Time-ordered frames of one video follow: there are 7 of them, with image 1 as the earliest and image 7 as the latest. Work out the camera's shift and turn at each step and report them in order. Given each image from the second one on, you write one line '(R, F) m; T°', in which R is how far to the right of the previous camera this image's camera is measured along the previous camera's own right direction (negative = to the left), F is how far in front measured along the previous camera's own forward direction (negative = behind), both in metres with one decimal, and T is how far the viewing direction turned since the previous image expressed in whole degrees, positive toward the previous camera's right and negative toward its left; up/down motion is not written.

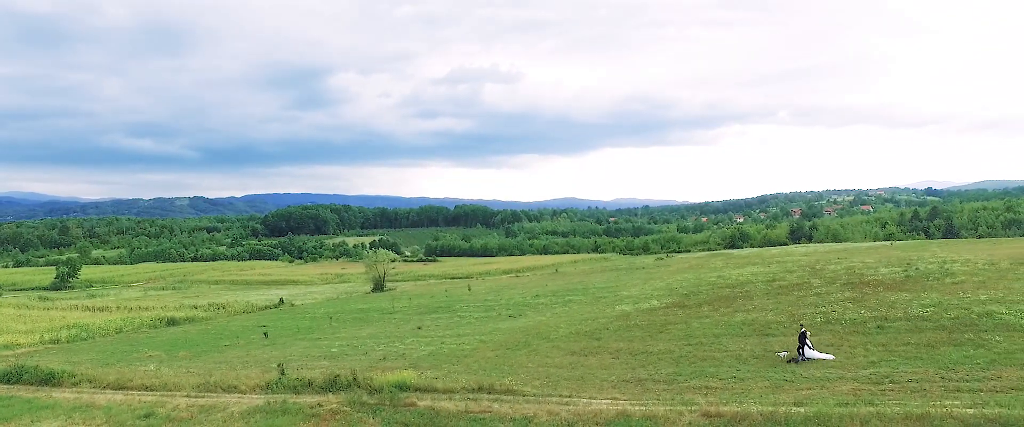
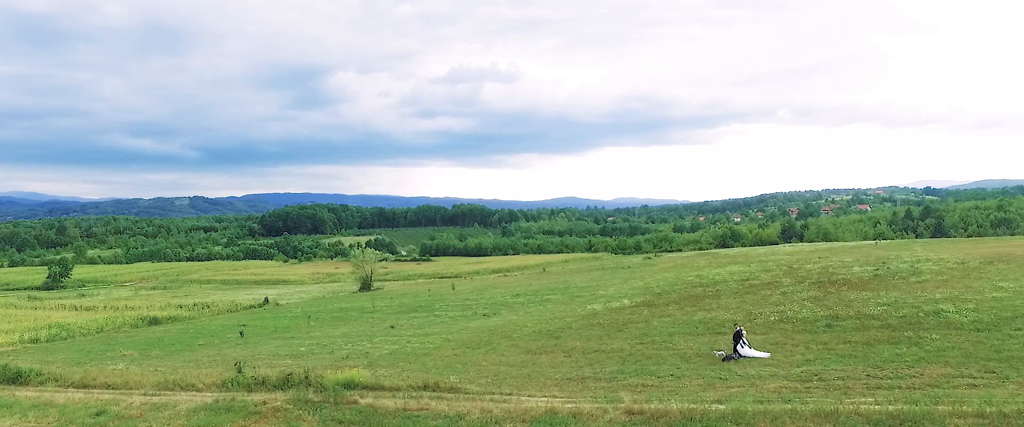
(+2.0, -0.2) m; 0°
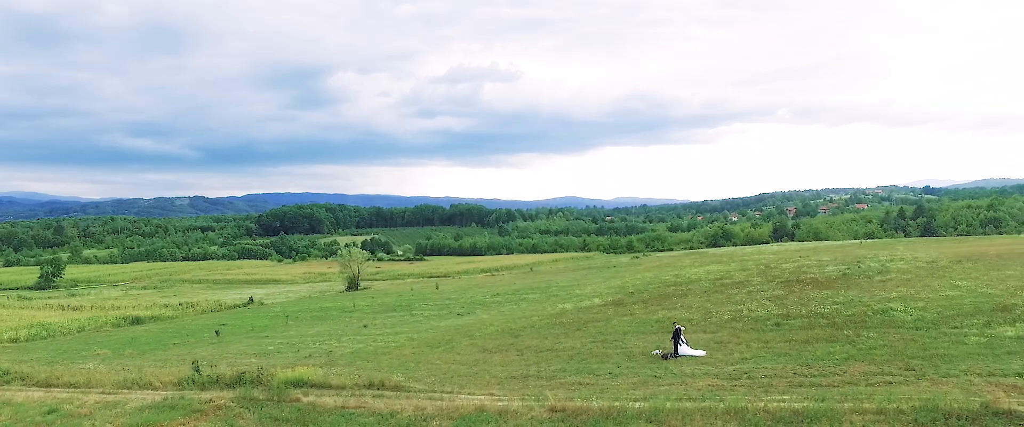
(+2.0, -0.2) m; 0°
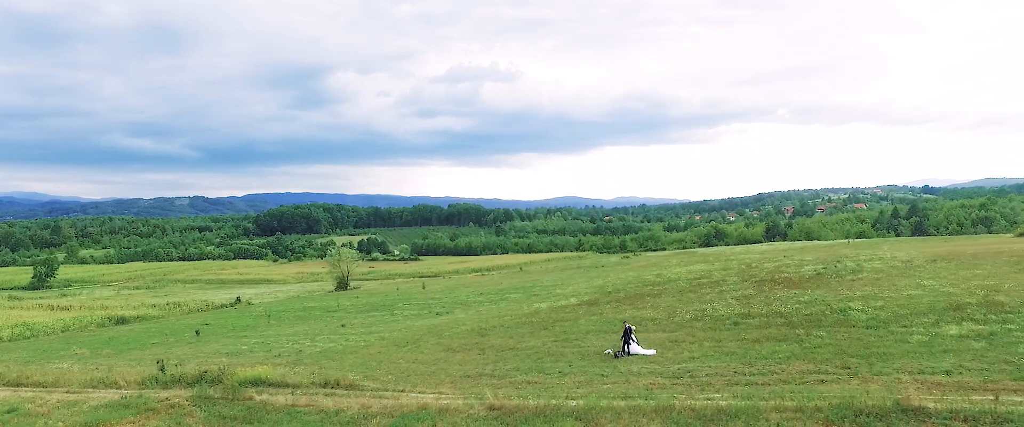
(+1.7, -0.2) m; 0°
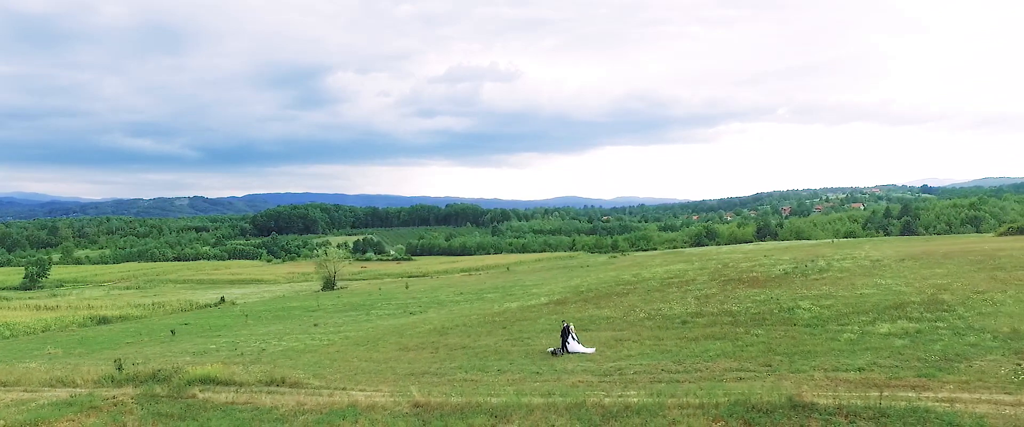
(+2.1, -0.2) m; 0°
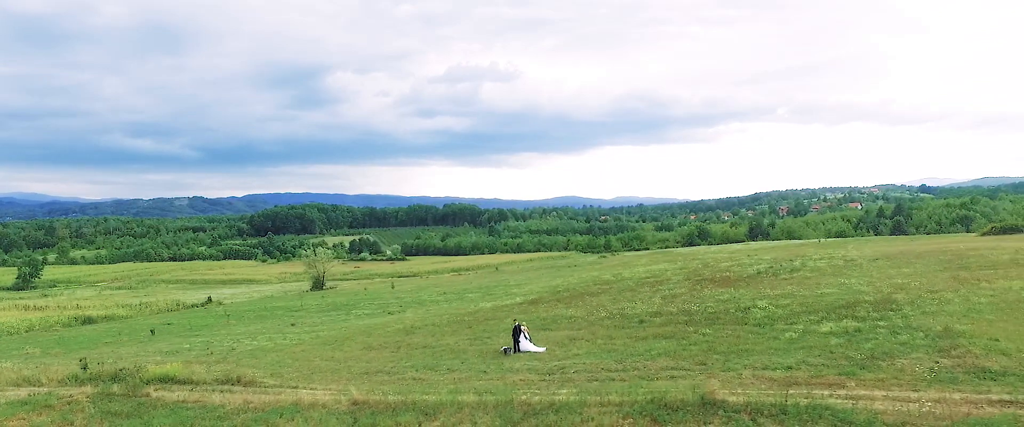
(+1.8, -0.2) m; 0°
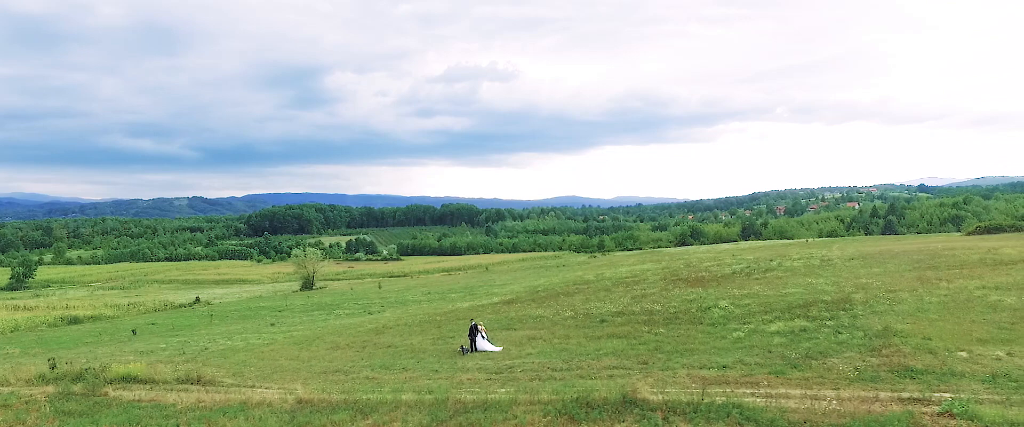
(+1.6, -0.2) m; 0°
